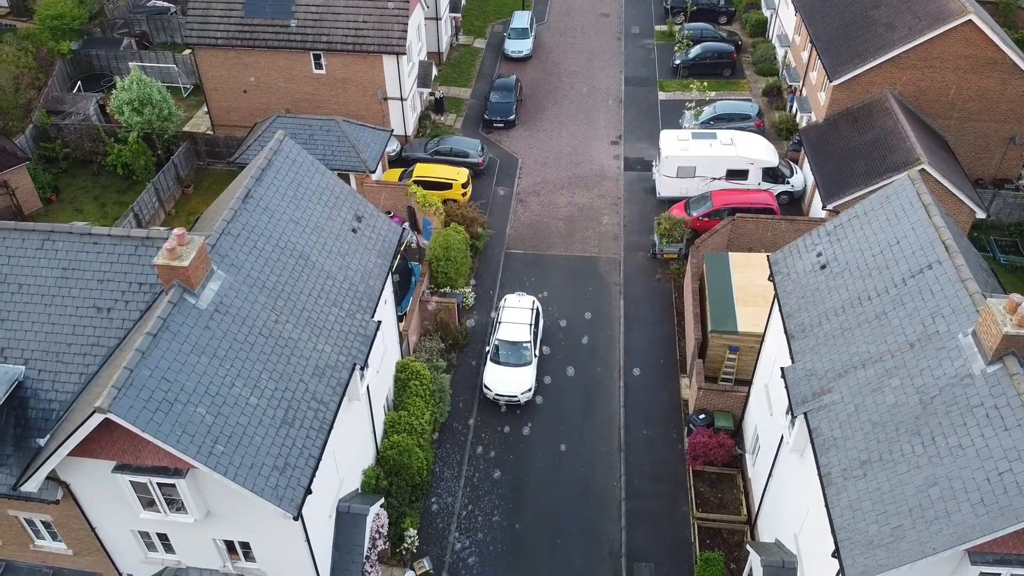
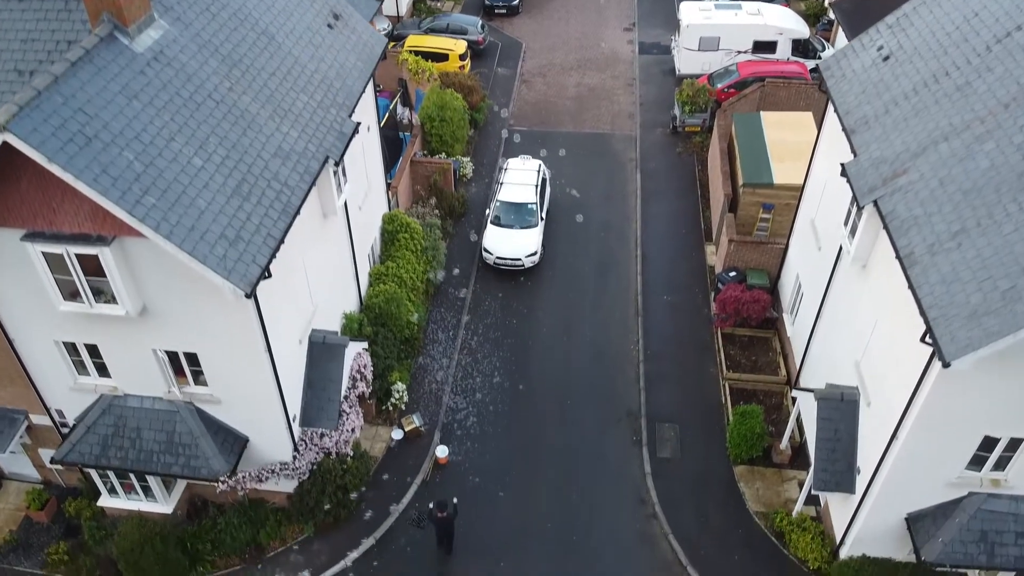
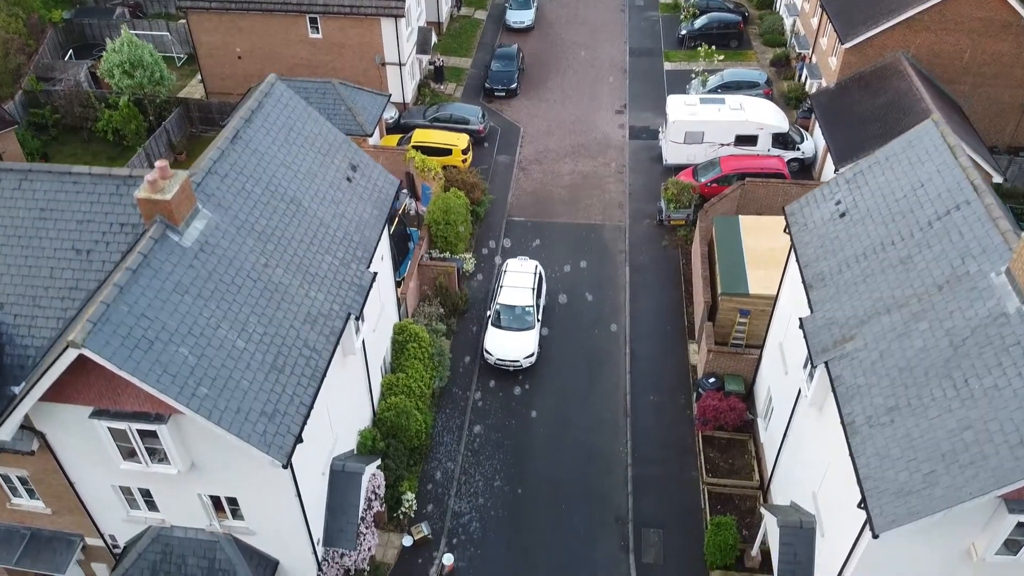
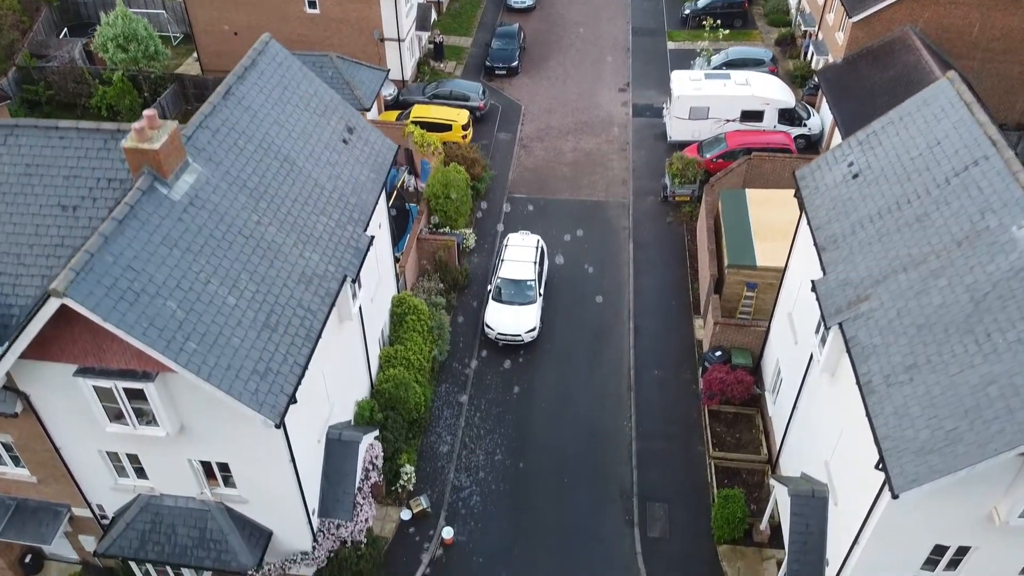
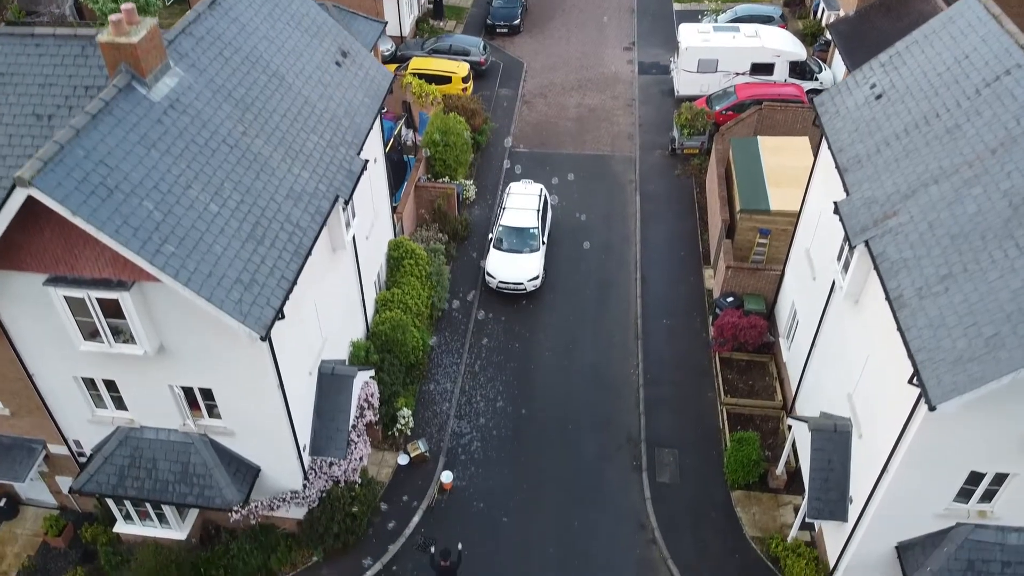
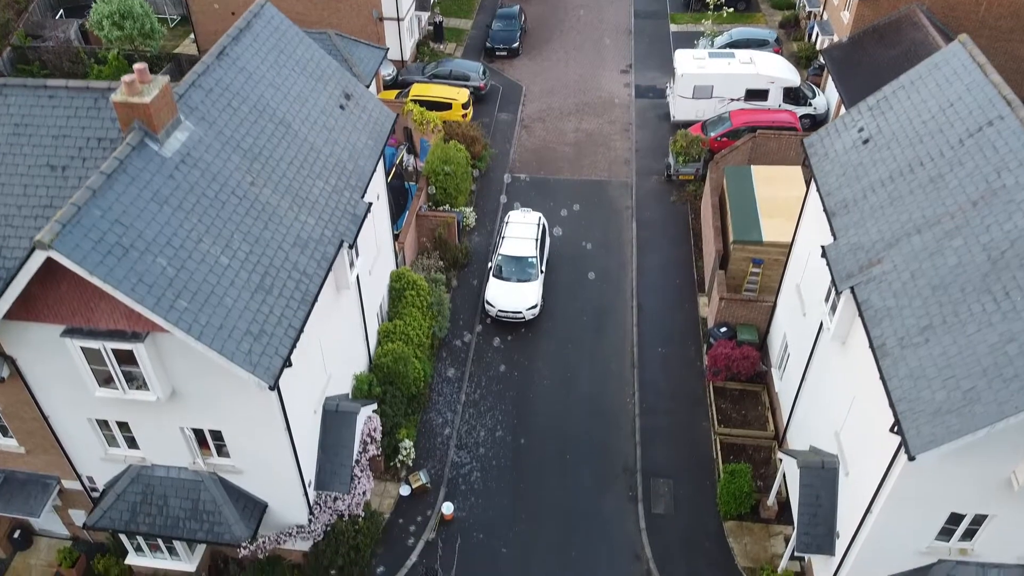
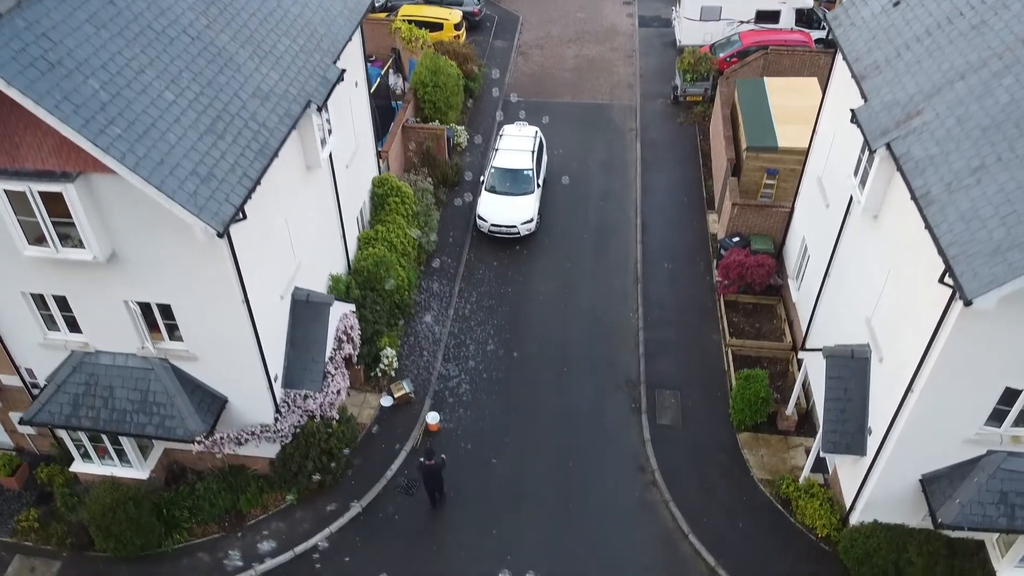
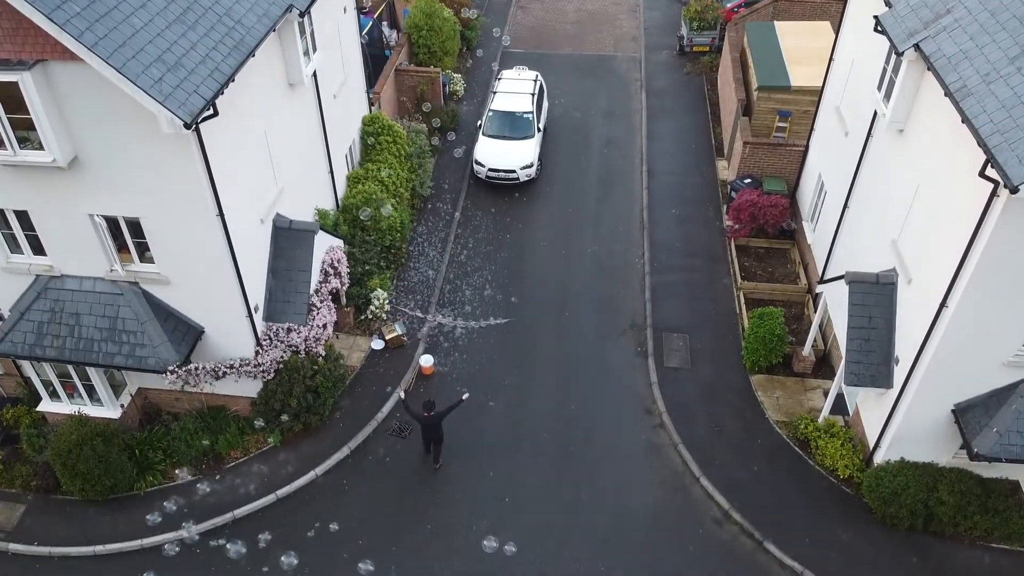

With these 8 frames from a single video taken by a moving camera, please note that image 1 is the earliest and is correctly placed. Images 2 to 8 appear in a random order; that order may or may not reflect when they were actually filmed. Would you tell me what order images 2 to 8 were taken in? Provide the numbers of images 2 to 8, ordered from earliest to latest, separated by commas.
3, 4, 6, 5, 2, 7, 8
